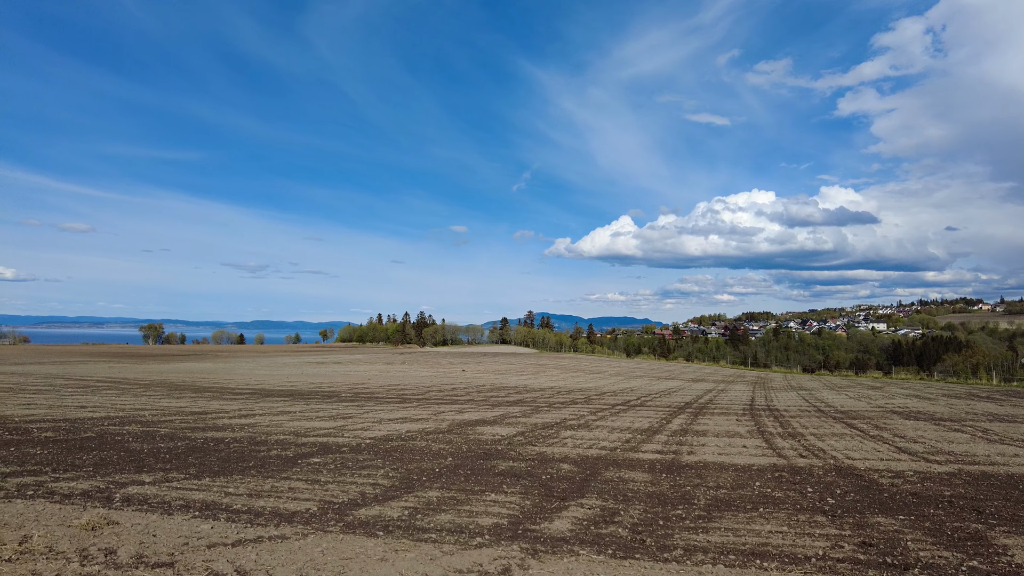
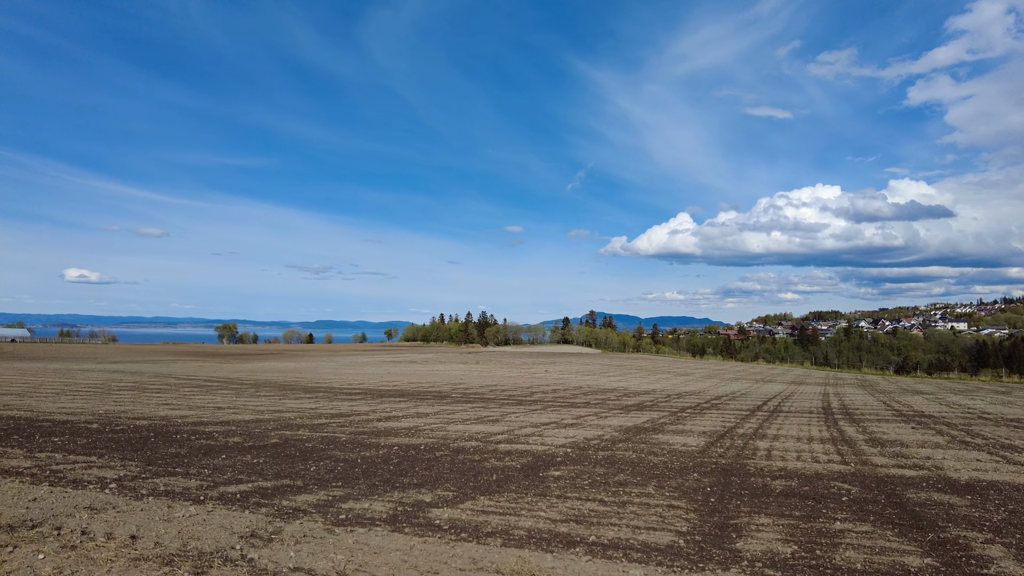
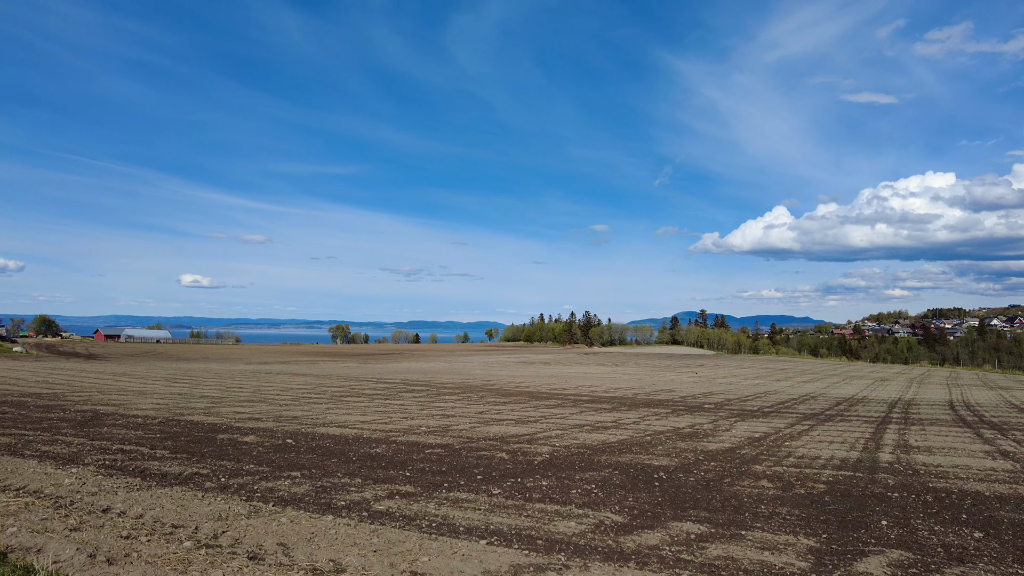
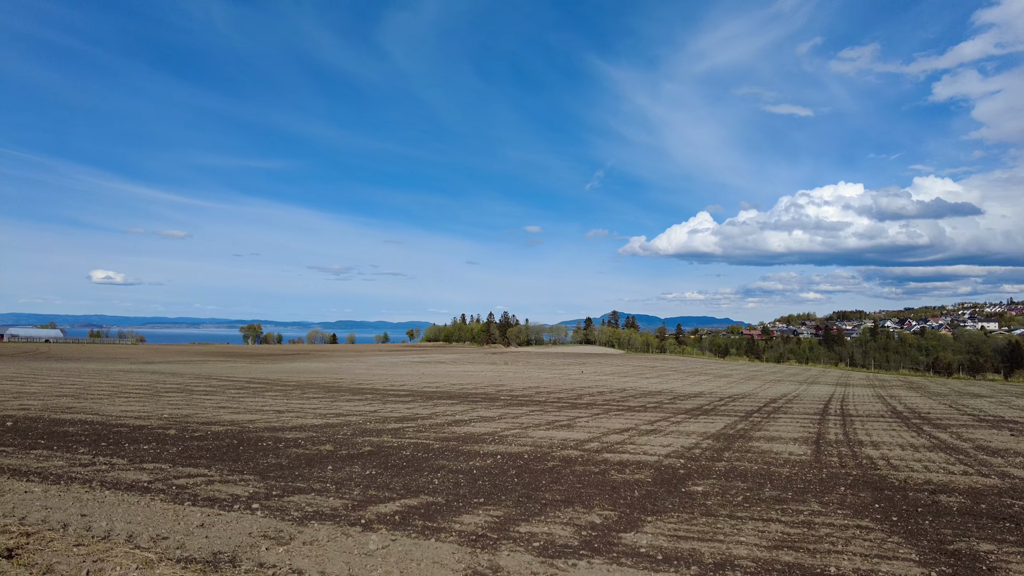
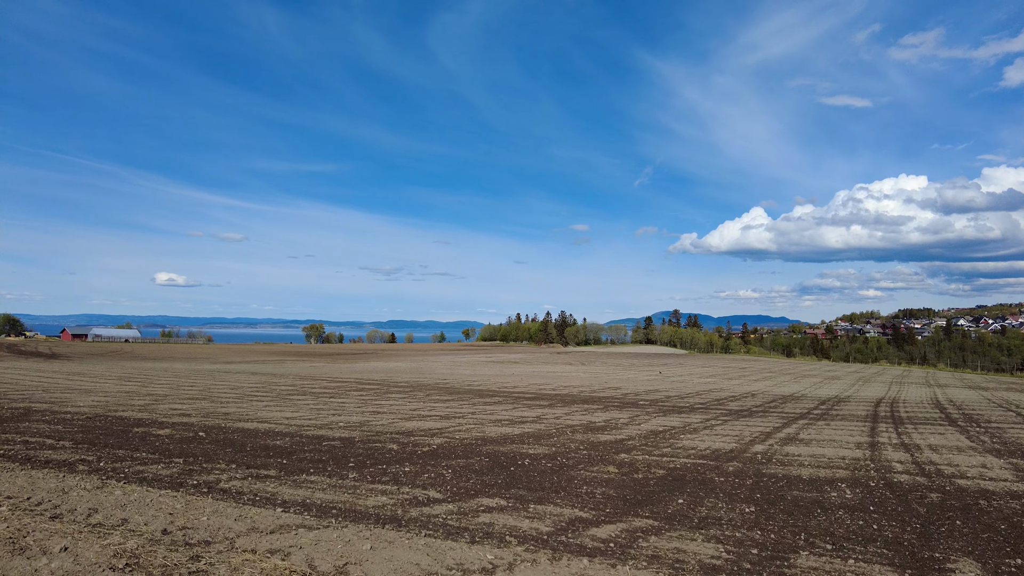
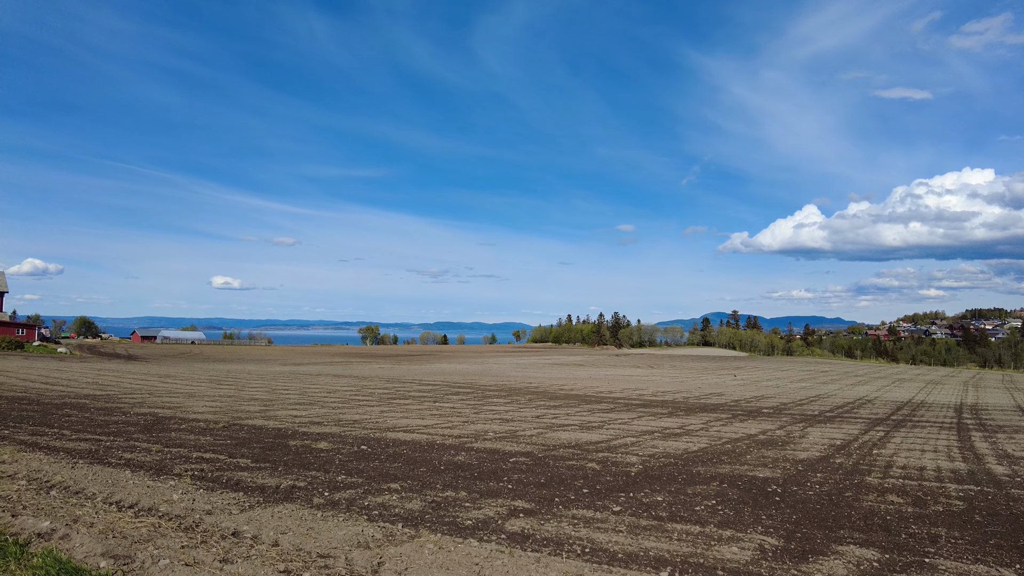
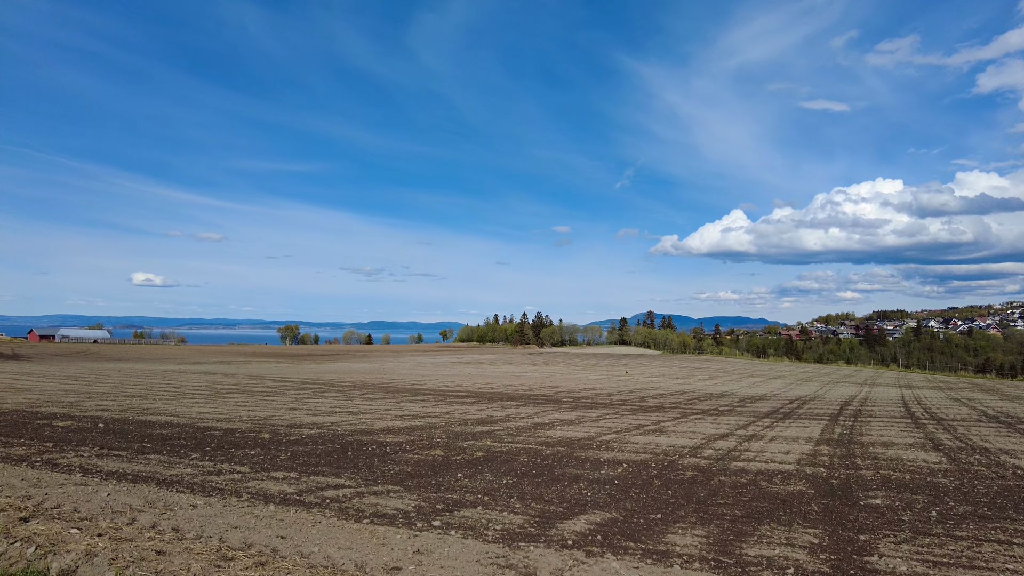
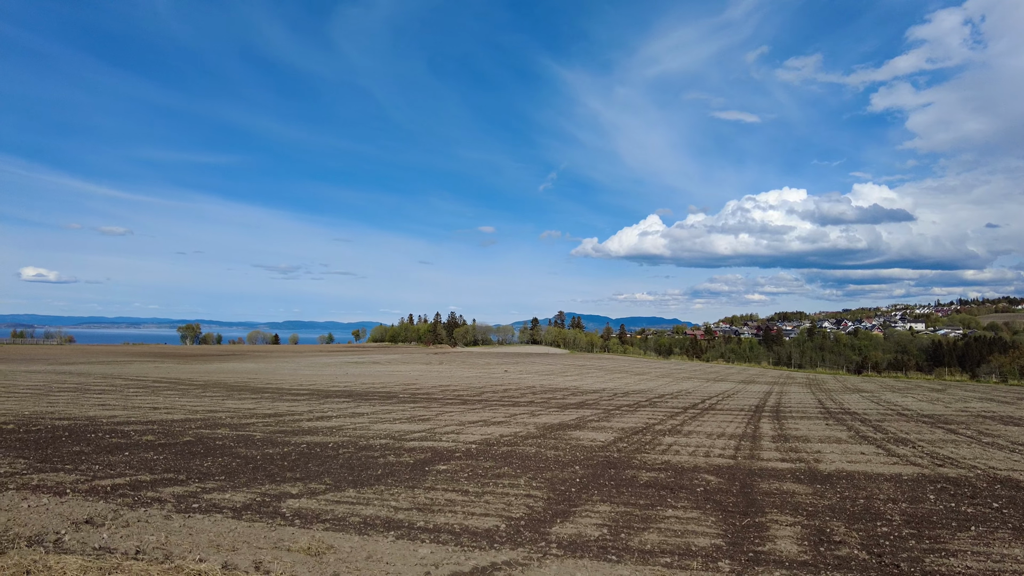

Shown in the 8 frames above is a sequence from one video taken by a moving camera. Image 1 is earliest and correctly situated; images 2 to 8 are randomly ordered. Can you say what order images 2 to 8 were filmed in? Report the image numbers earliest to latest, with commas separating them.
8, 2, 4, 7, 5, 3, 6
